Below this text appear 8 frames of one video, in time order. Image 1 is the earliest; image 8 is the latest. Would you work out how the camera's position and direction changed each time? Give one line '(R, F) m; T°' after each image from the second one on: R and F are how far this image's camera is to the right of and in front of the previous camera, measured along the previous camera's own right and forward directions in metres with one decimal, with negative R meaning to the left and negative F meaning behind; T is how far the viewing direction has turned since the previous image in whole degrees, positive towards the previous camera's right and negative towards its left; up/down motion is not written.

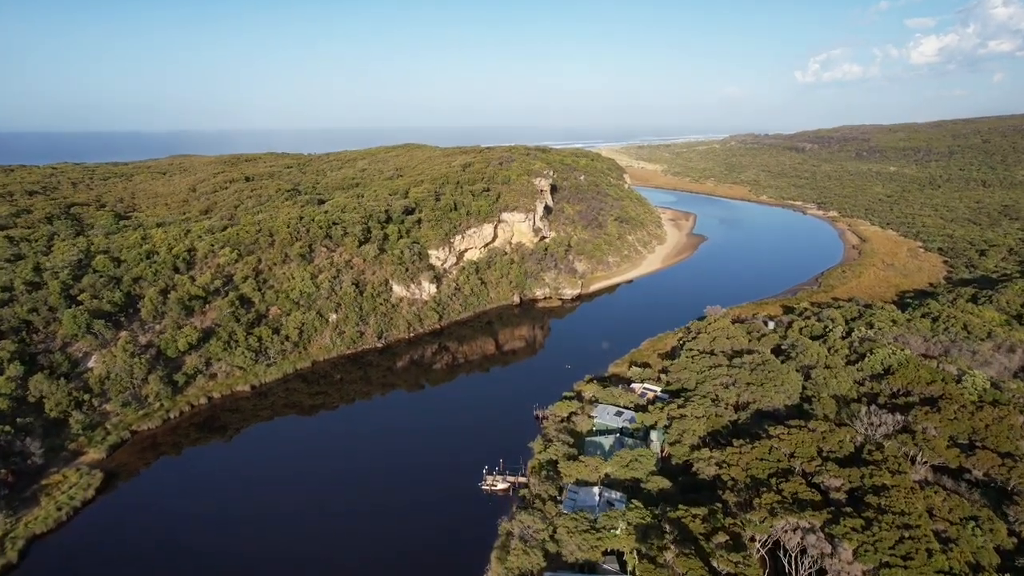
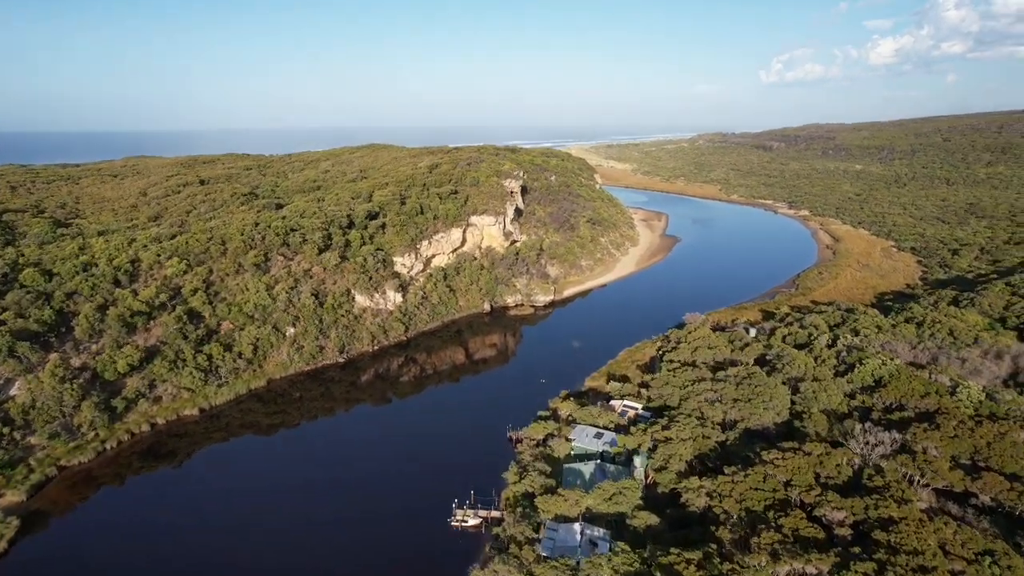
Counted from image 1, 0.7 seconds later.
(0.0, +2.1) m; +2°
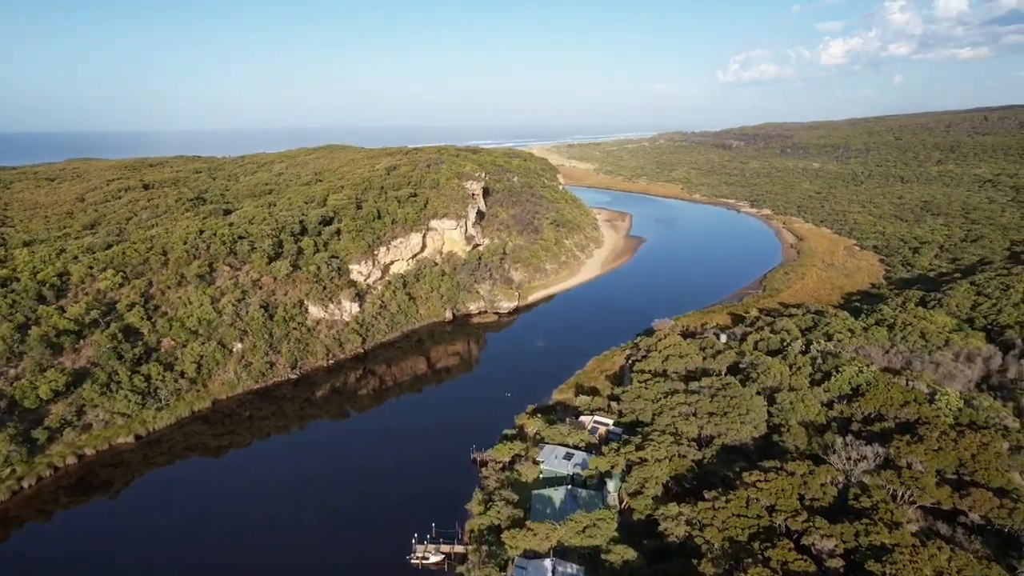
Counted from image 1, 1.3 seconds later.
(+0.1, +1.7) m; +3°
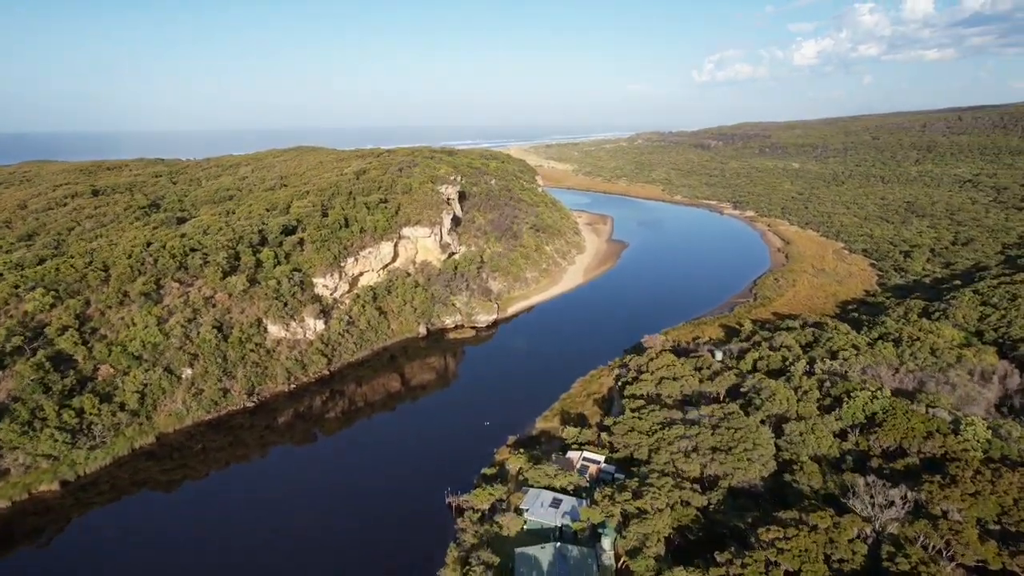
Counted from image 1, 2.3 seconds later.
(0.0, +2.9) m; +2°
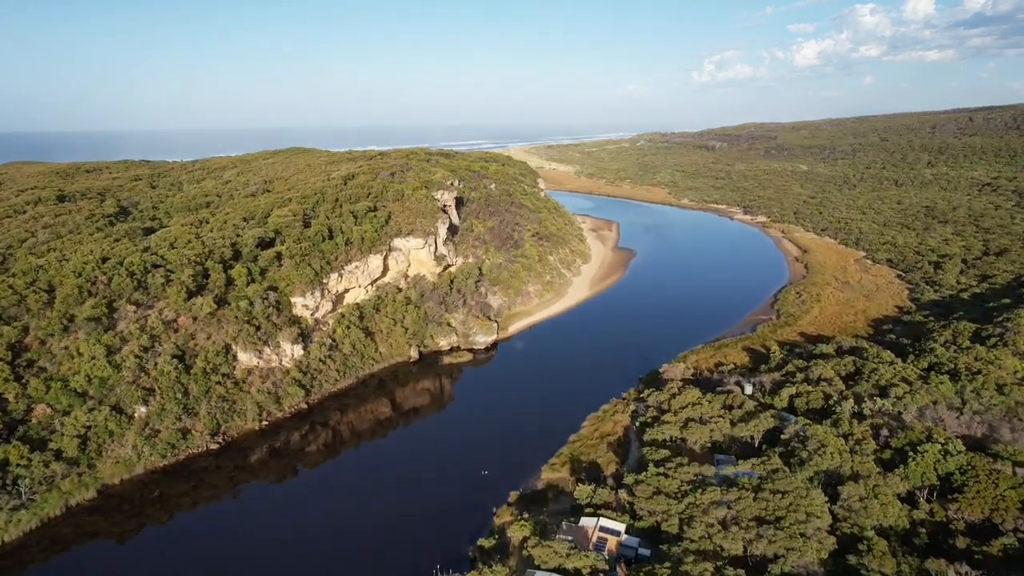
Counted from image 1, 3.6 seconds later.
(-0.1, +4.0) m; 0°
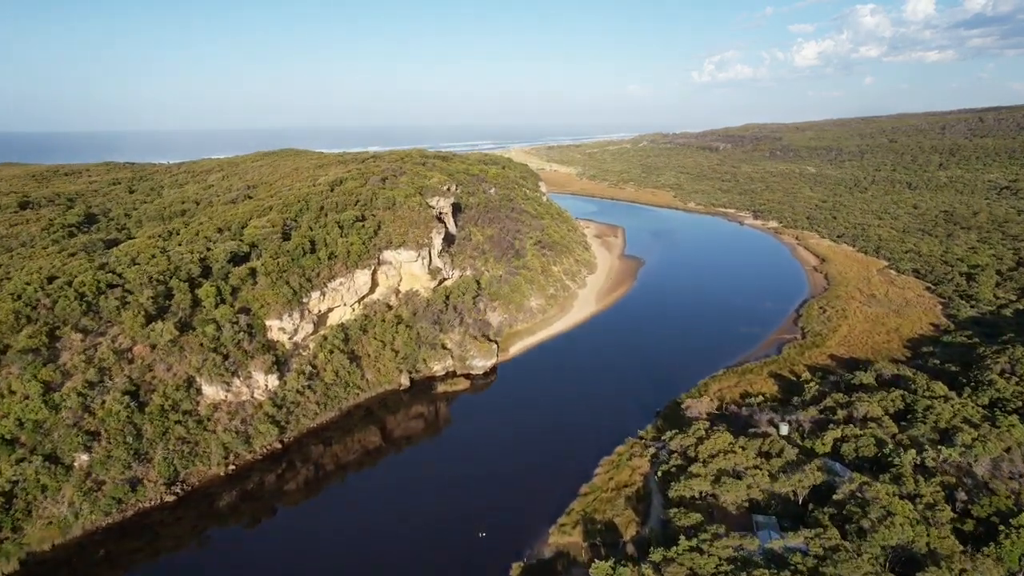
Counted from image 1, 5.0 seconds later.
(-0.1, +3.7) m; 0°
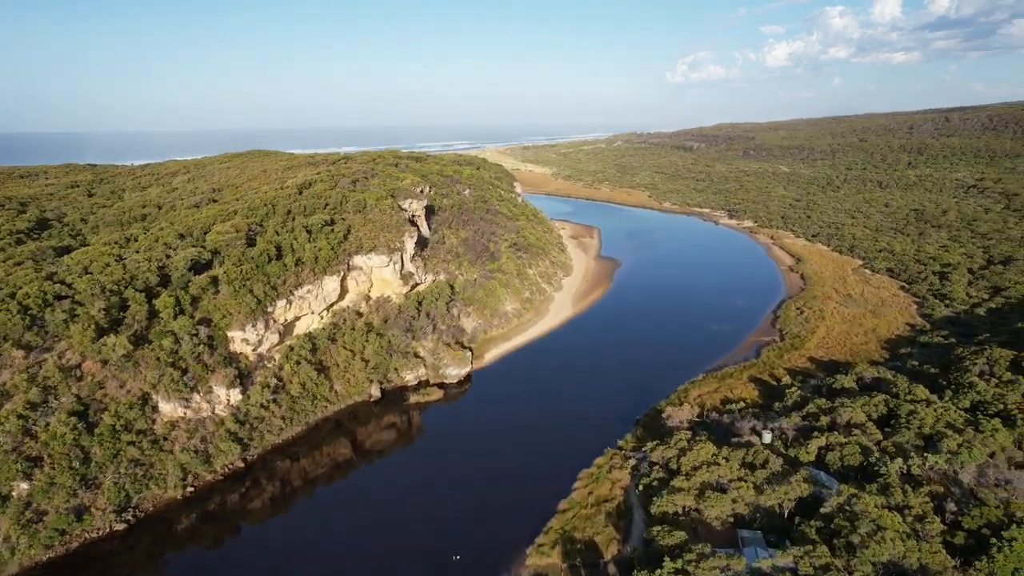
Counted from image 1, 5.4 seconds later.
(+0.1, +1.0) m; +2°
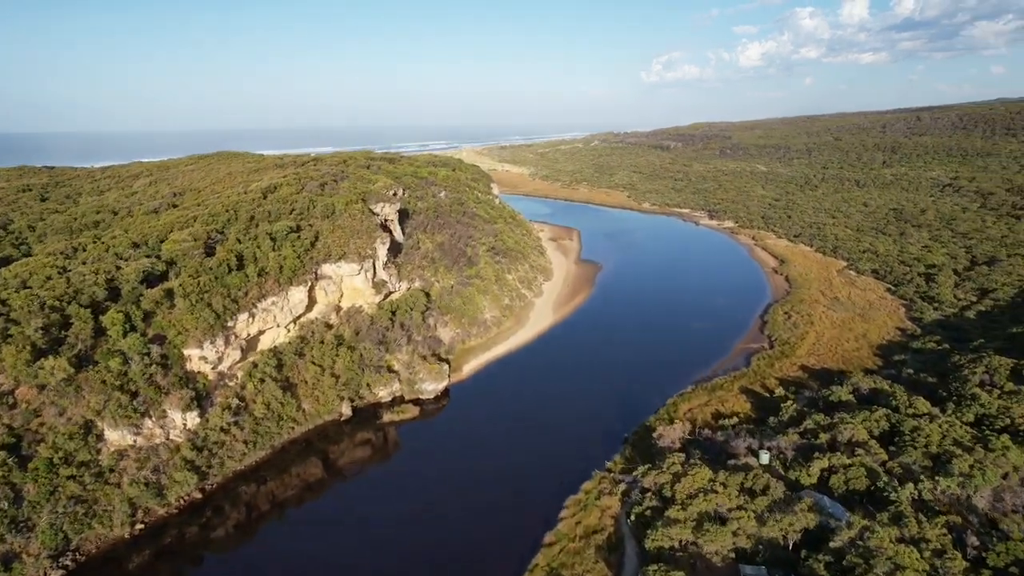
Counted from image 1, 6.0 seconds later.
(0.0, +1.9) m; +2°
